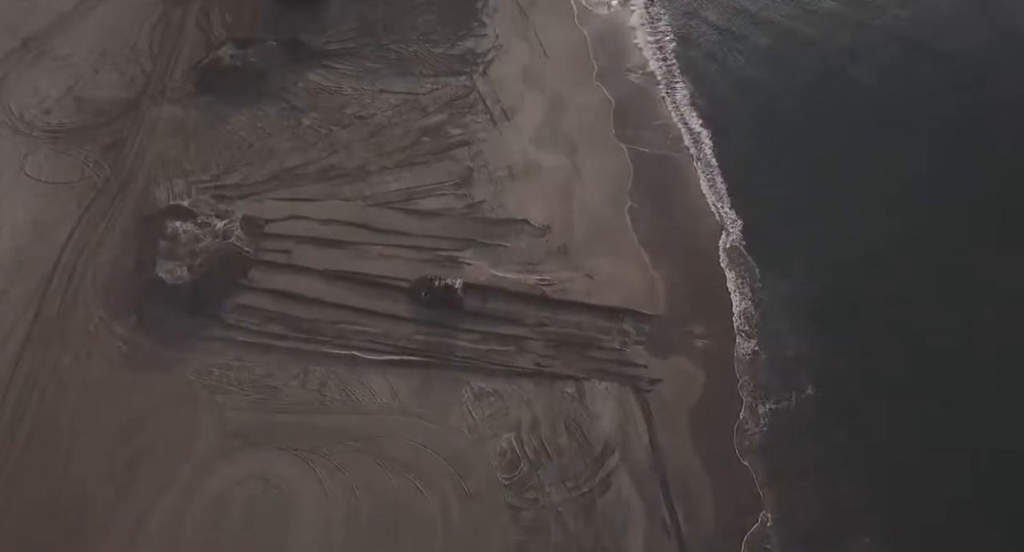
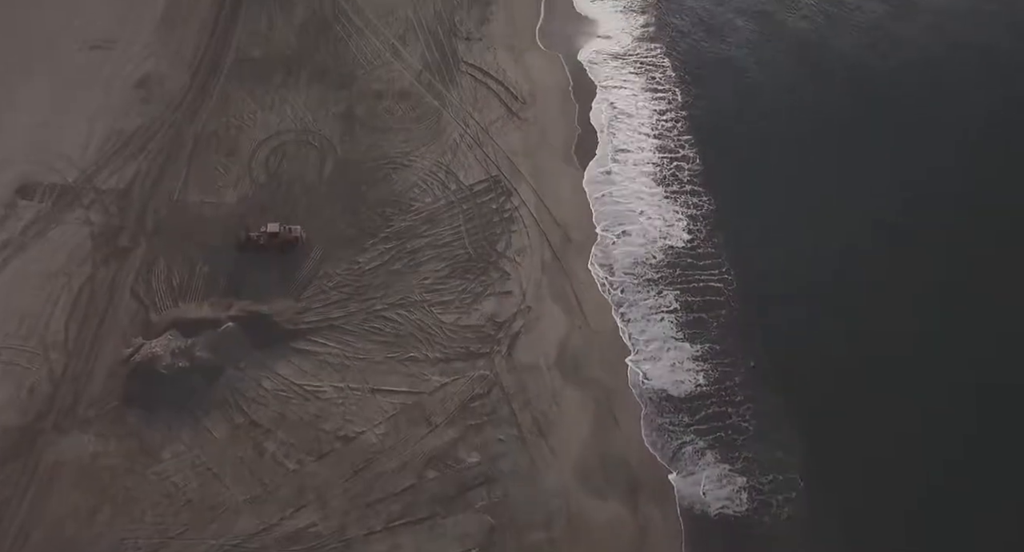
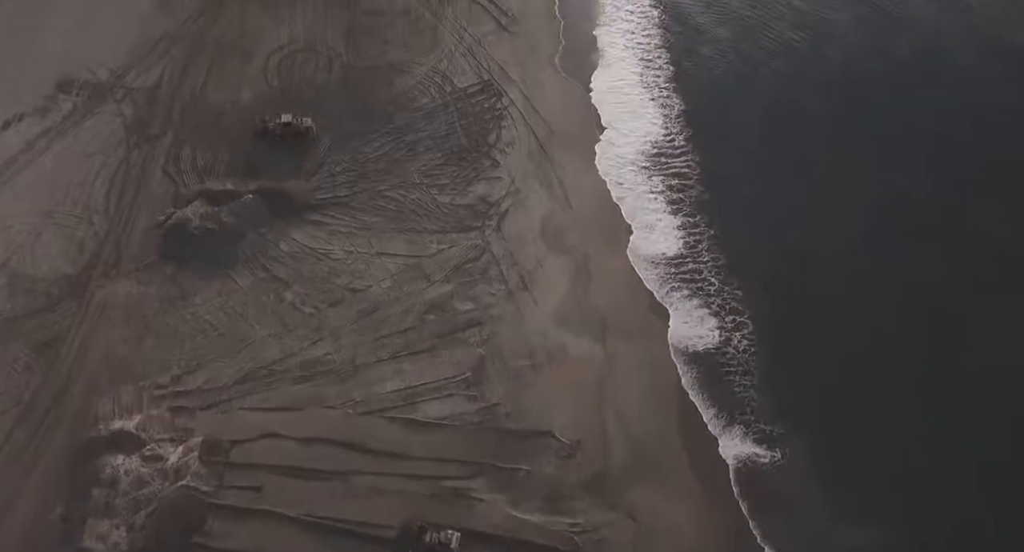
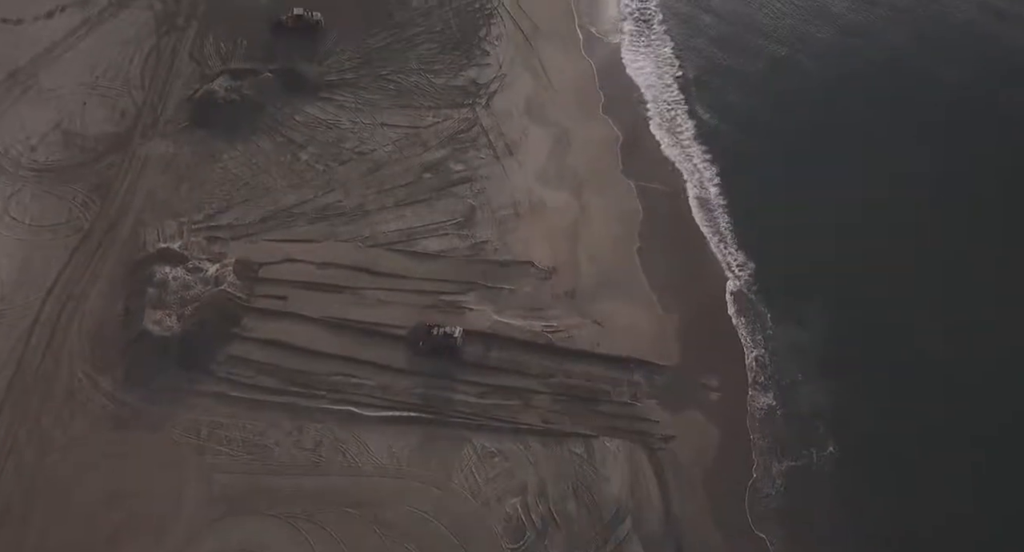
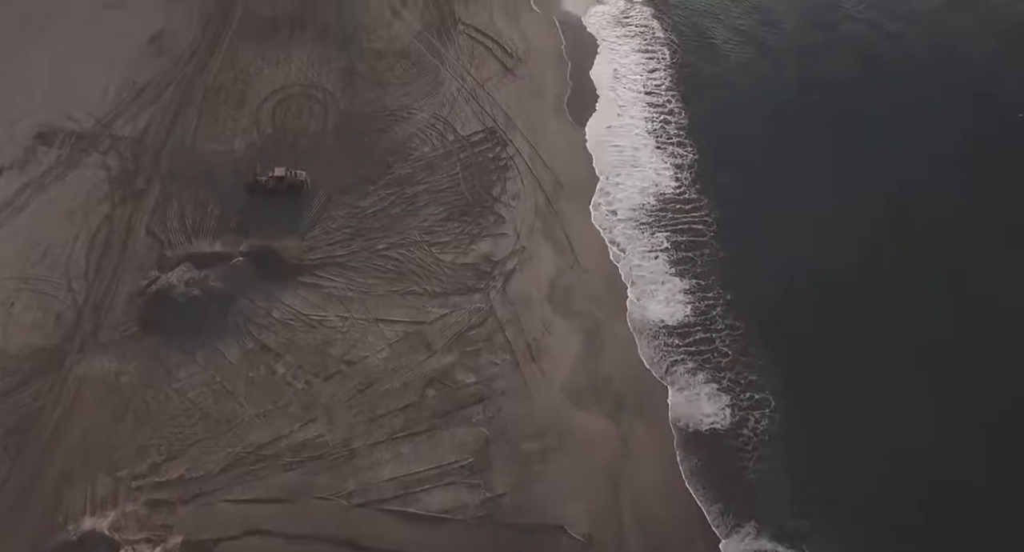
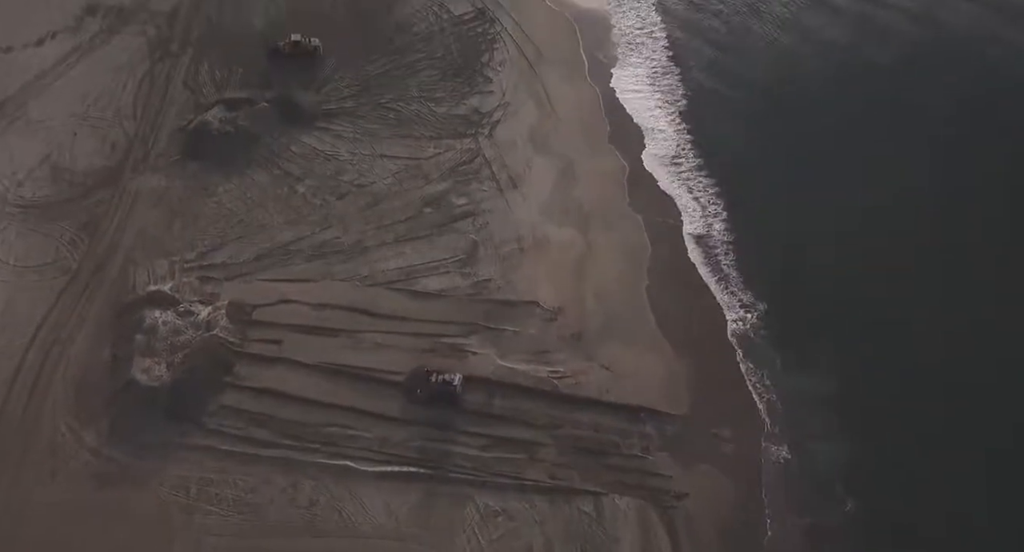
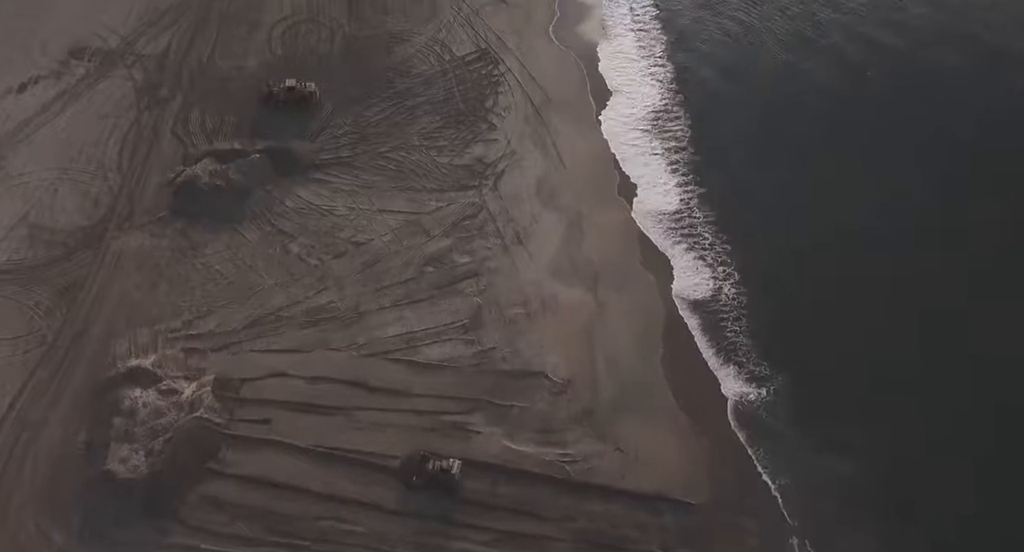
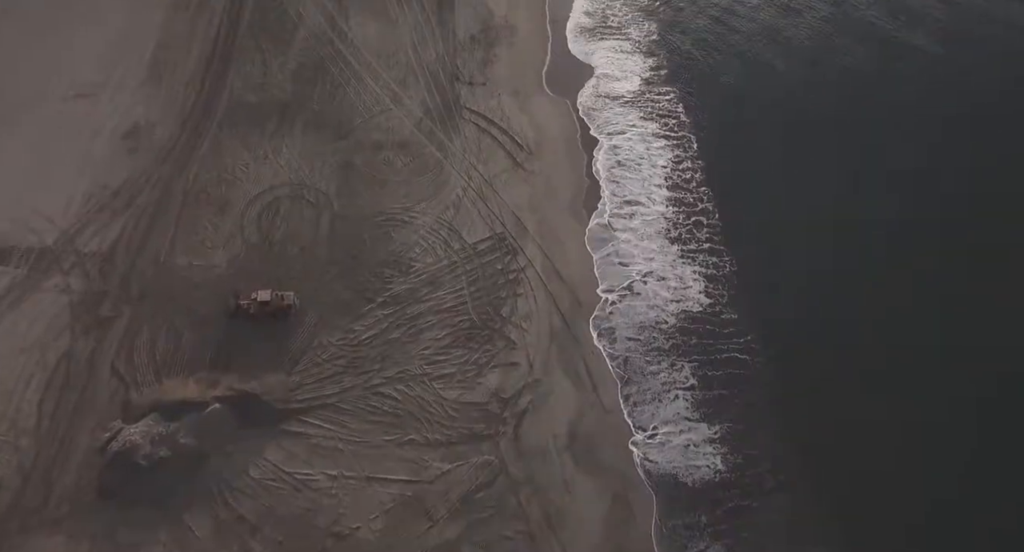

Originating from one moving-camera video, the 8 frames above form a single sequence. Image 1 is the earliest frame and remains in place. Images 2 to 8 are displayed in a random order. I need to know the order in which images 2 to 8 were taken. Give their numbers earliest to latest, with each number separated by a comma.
4, 6, 7, 3, 5, 2, 8
